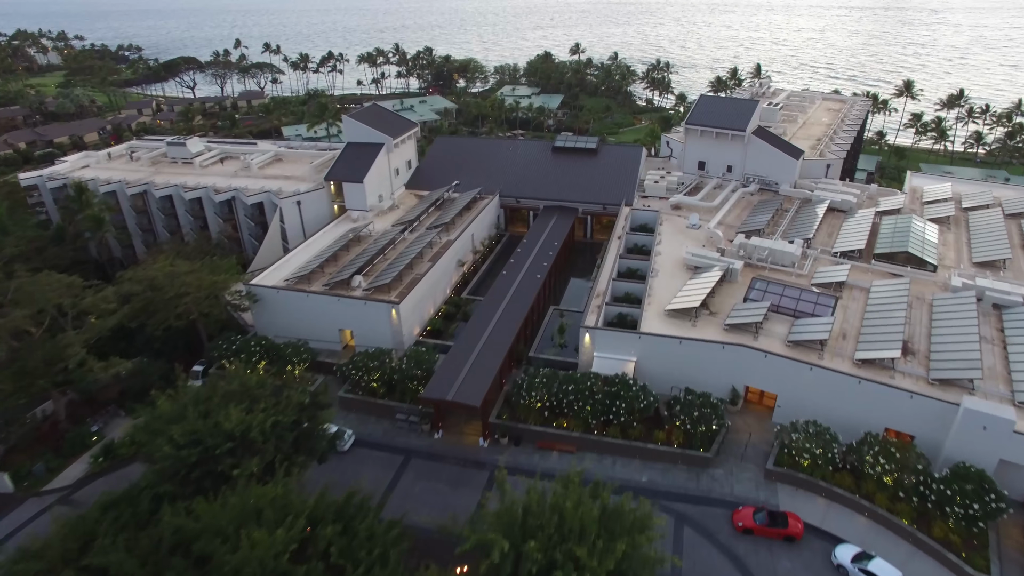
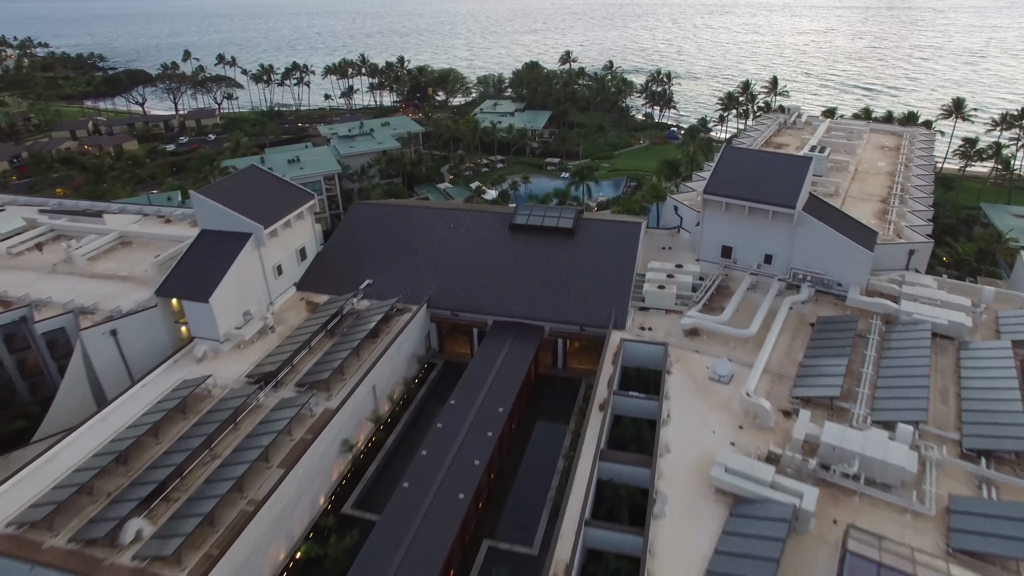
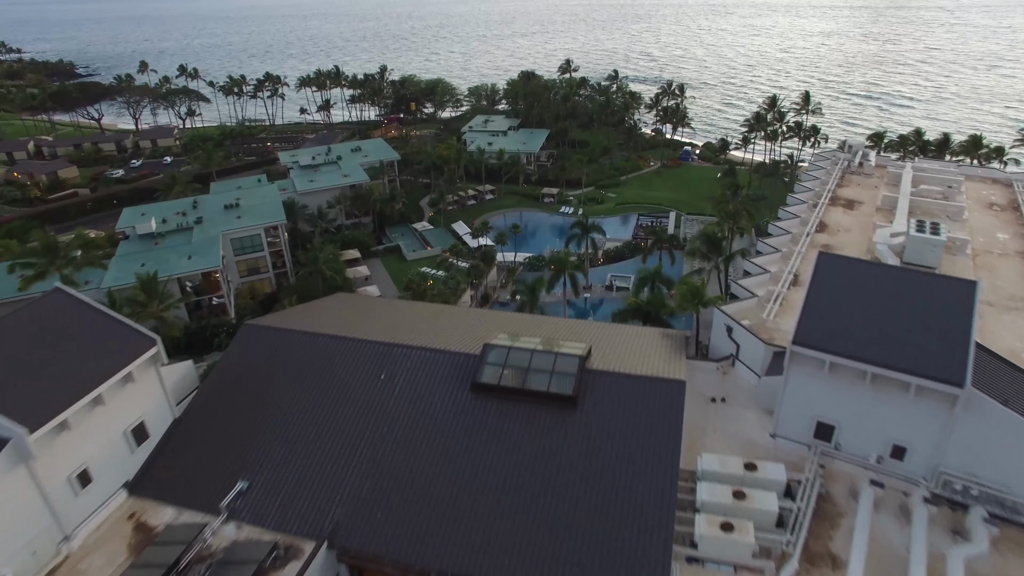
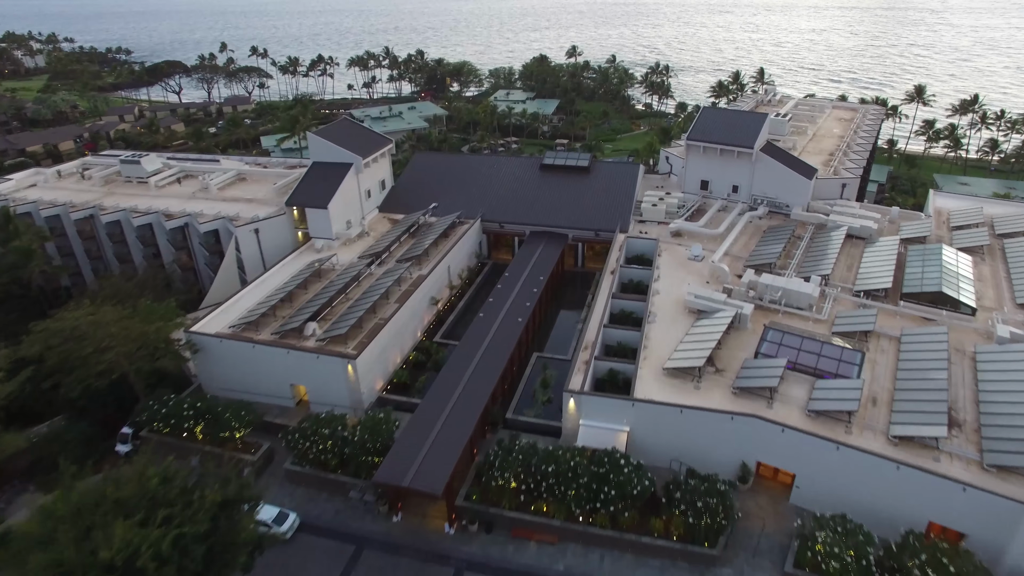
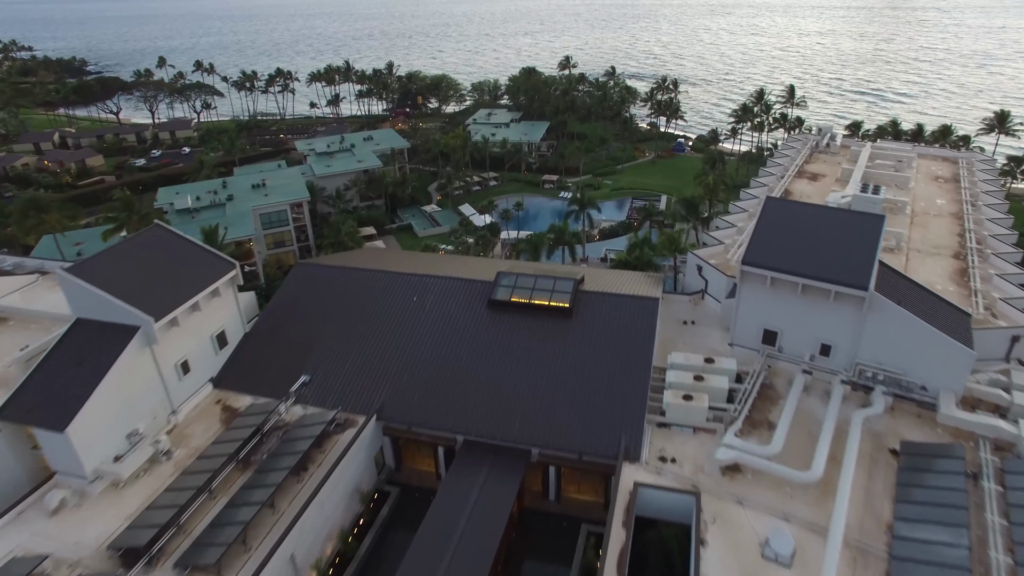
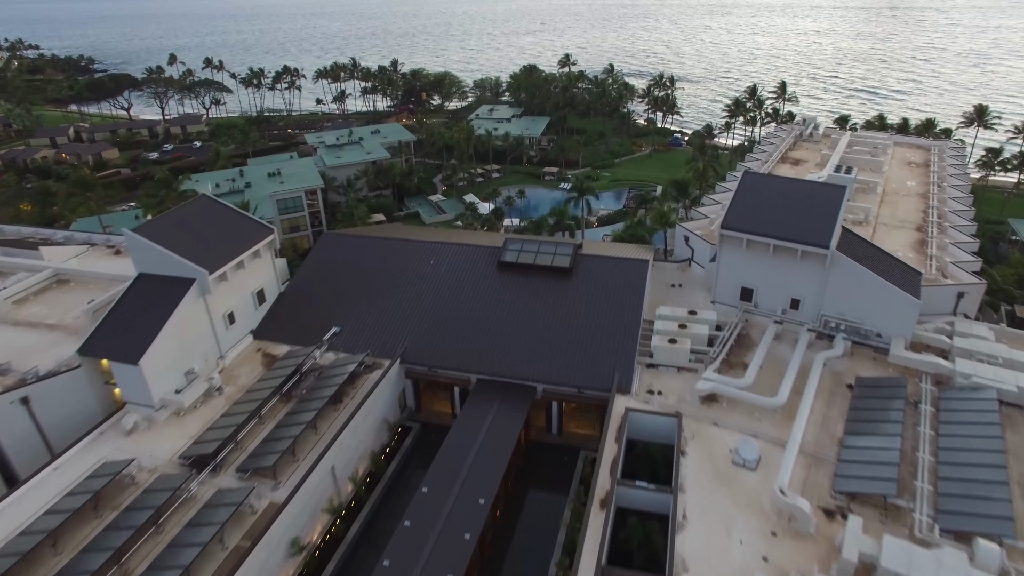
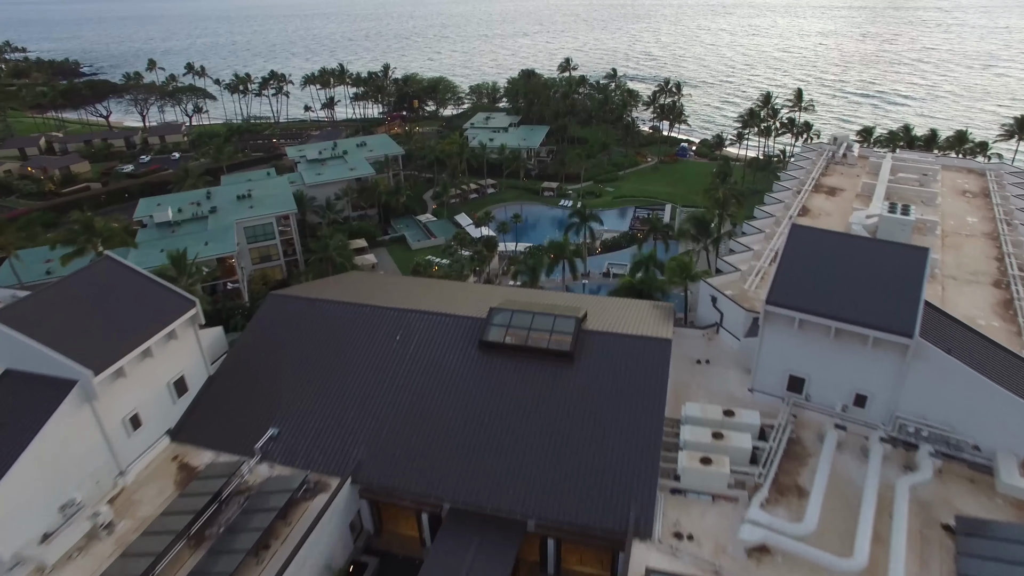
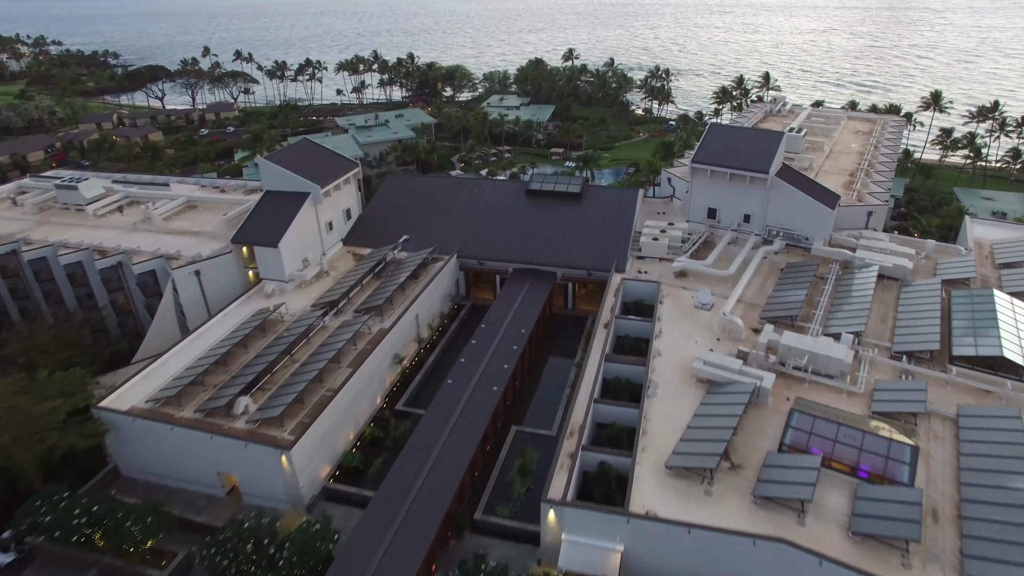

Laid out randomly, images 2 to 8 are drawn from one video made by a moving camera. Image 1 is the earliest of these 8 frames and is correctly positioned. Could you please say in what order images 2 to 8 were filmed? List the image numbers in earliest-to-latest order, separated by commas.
4, 8, 2, 6, 5, 7, 3
